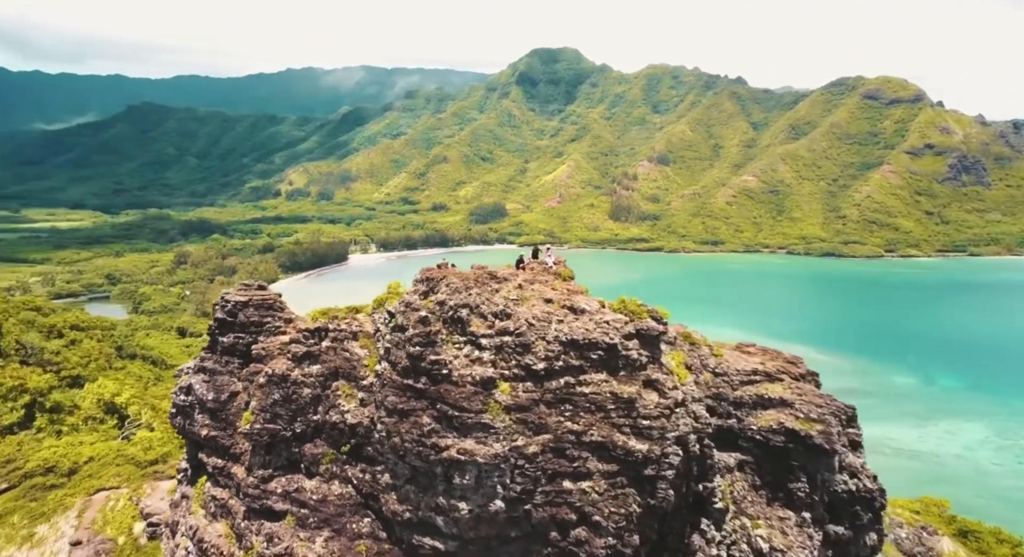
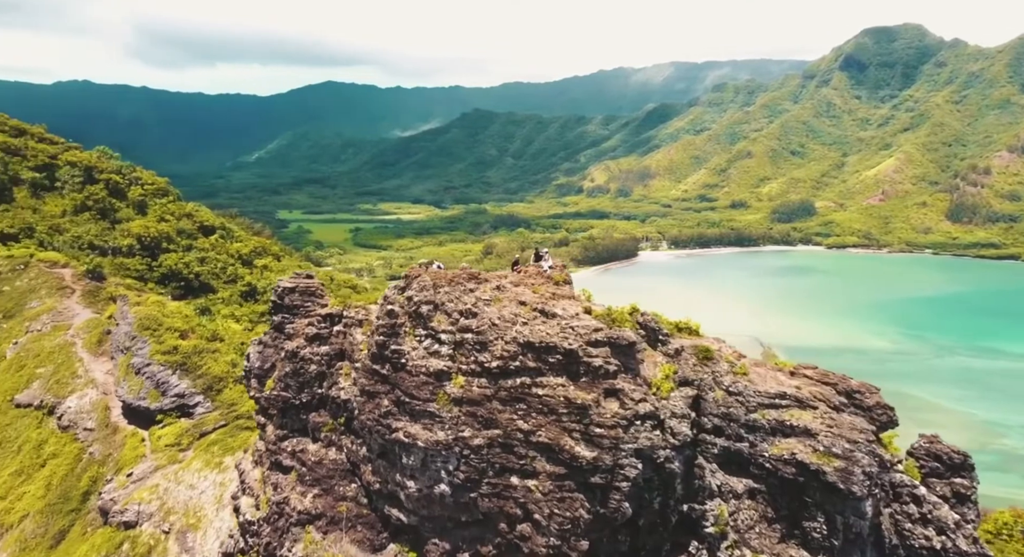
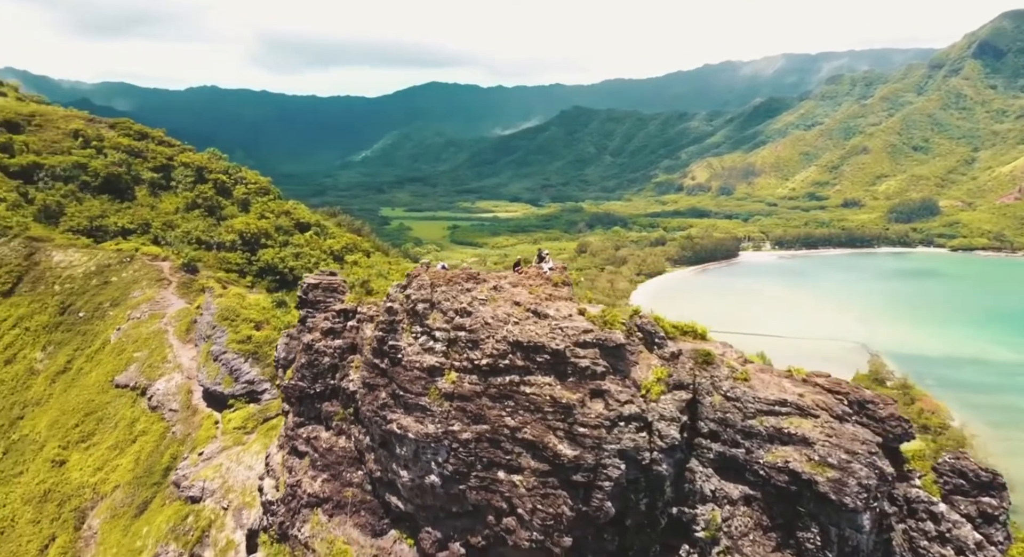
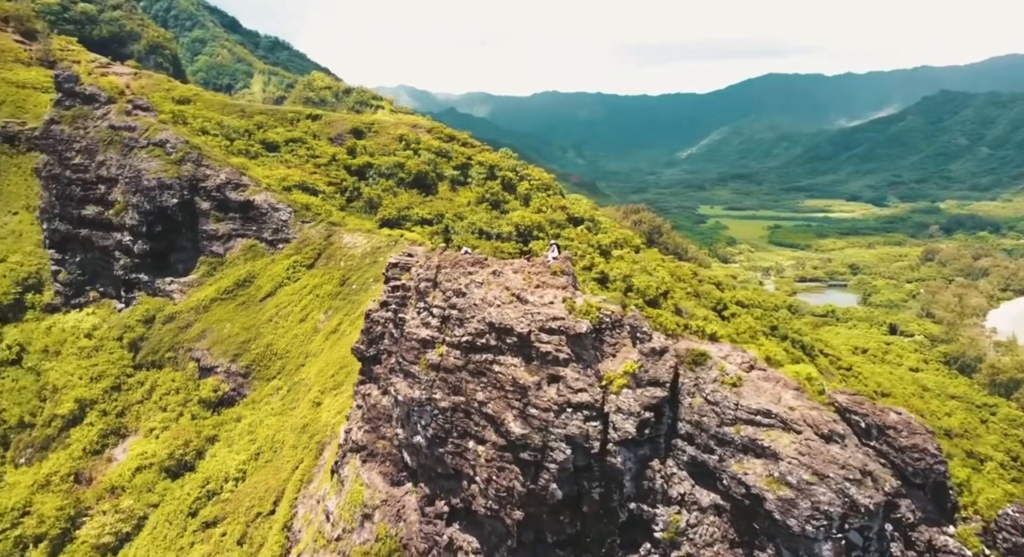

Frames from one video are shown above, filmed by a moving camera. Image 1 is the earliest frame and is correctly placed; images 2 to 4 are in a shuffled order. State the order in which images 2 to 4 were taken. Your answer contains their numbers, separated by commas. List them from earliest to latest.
2, 3, 4
